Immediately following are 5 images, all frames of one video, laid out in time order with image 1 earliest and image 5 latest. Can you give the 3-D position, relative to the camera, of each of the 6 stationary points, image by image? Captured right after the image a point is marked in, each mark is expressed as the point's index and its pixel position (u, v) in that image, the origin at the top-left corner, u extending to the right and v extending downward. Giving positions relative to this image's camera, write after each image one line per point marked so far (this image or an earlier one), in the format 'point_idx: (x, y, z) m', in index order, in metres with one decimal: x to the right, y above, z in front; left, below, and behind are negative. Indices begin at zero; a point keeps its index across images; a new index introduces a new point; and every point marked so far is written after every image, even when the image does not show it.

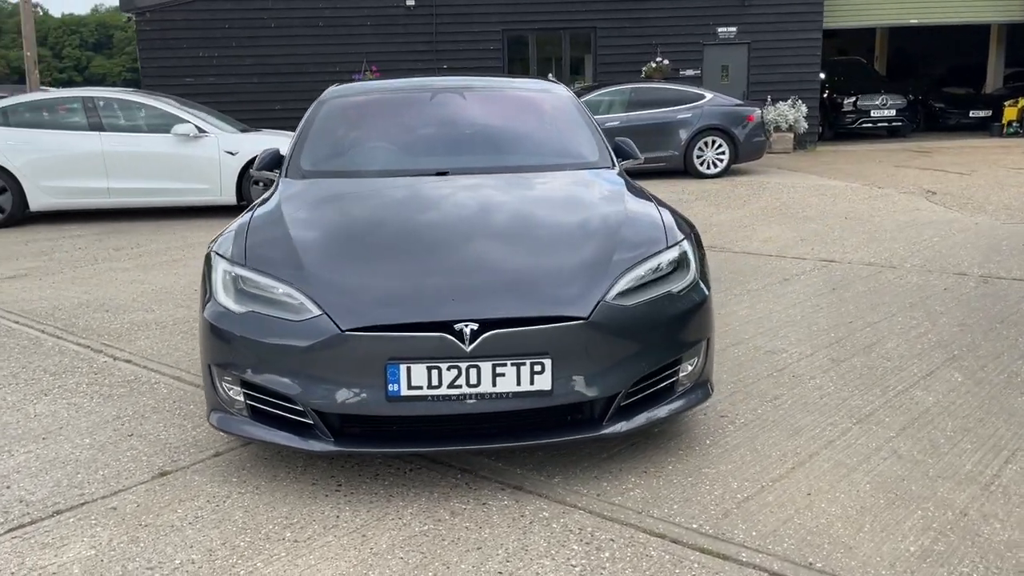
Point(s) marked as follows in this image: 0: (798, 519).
0: (+0.9, -0.7, +2.7) m
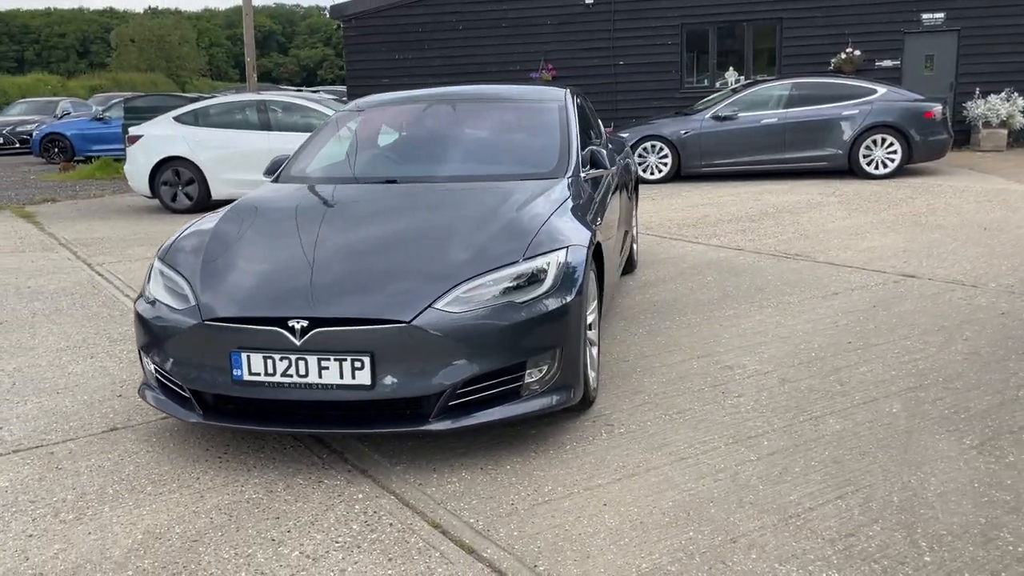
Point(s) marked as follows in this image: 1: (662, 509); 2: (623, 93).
0: (+0.2, -0.7, +2.9) m
1: (+0.5, -0.7, +2.9) m
2: (+1.9, +3.3, +15.5) m
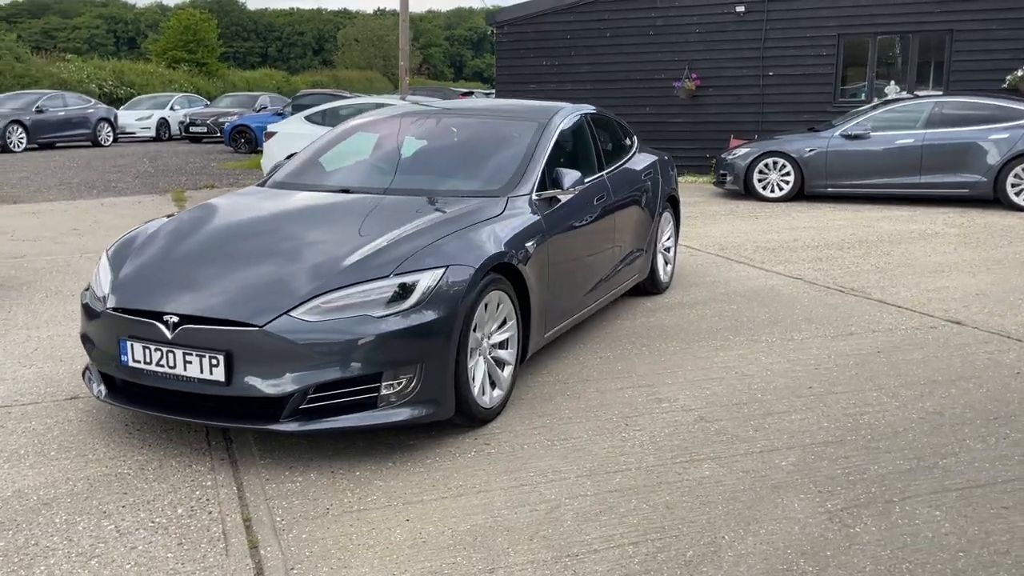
0: (-0.5, -0.8, +3.0) m
1: (-0.2, -0.8, +3.0) m
2: (+4.2, +3.0, +14.9) m
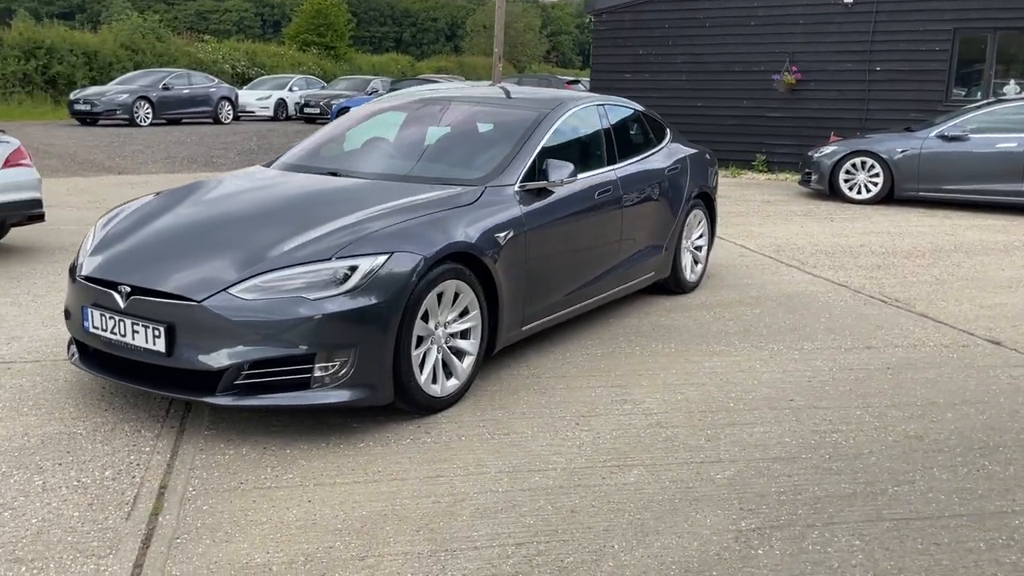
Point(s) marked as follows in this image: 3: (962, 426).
0: (-0.9, -0.7, +3.0) m
1: (-0.5, -0.8, +3.0) m
2: (+5.7, +2.9, +14.1) m
3: (+2.0, -0.6, +3.9) m
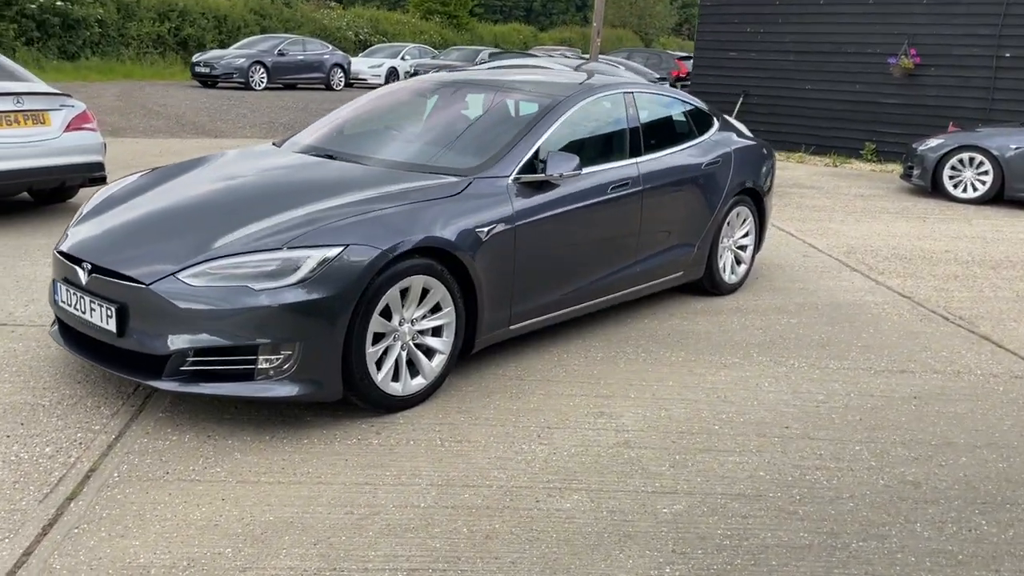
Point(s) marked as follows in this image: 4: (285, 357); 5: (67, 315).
0: (-1.1, -0.7, +3.0) m
1: (-0.8, -0.7, +2.9) m
2: (+7.0, +2.8, +13.0) m
3: (+1.8, -0.7, +3.5) m
4: (-0.8, -0.3, +3.4) m
5: (-1.8, -0.1, +3.7) m
